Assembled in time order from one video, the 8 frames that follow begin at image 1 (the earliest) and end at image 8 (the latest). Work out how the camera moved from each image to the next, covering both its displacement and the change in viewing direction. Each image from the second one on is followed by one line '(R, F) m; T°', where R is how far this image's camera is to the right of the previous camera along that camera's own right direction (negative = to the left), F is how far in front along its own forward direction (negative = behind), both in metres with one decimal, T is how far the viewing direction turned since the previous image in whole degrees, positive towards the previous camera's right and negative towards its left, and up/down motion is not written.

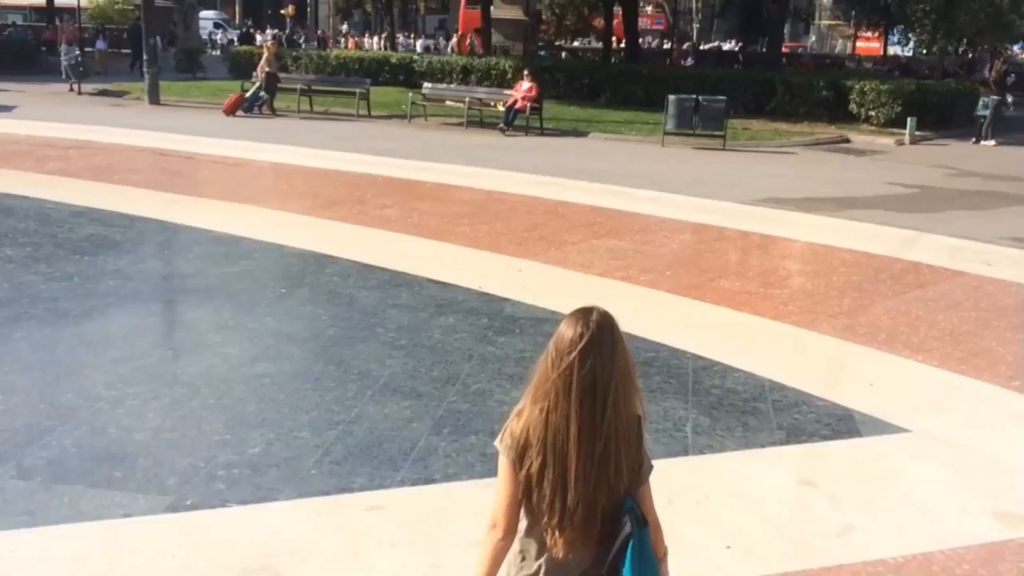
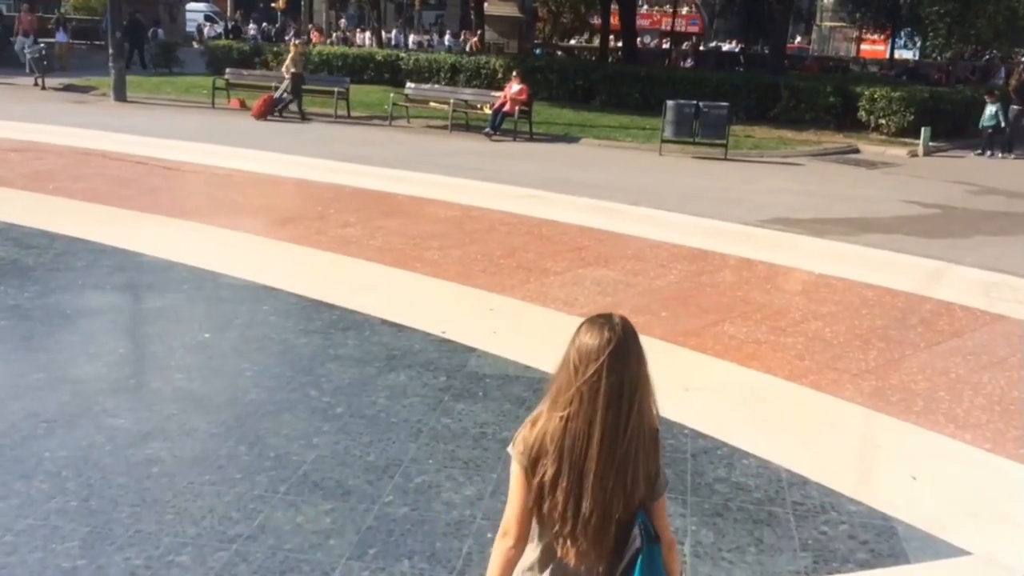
(+0.2, +1.3) m; 0°
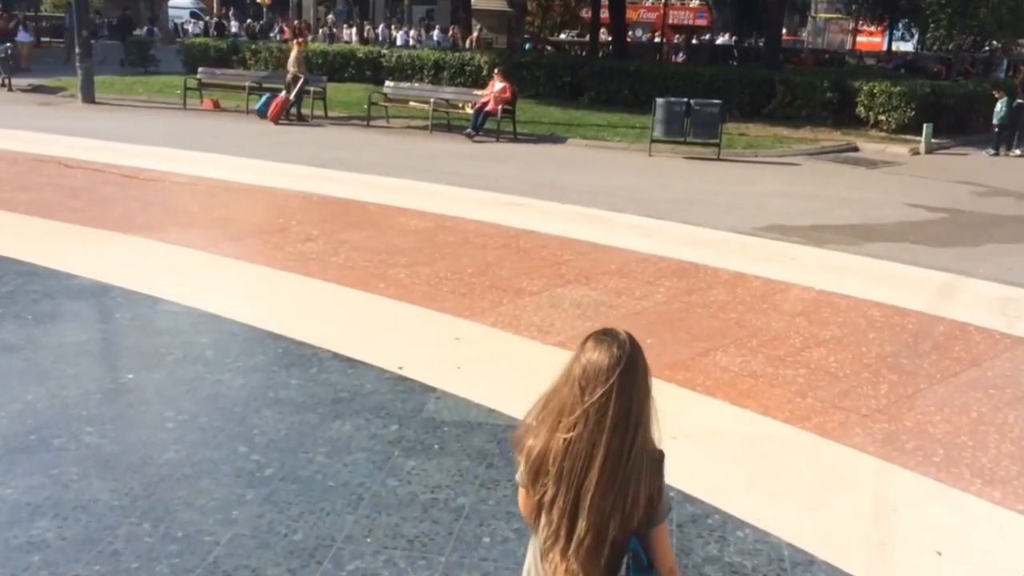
(+0.2, +0.8) m; 0°
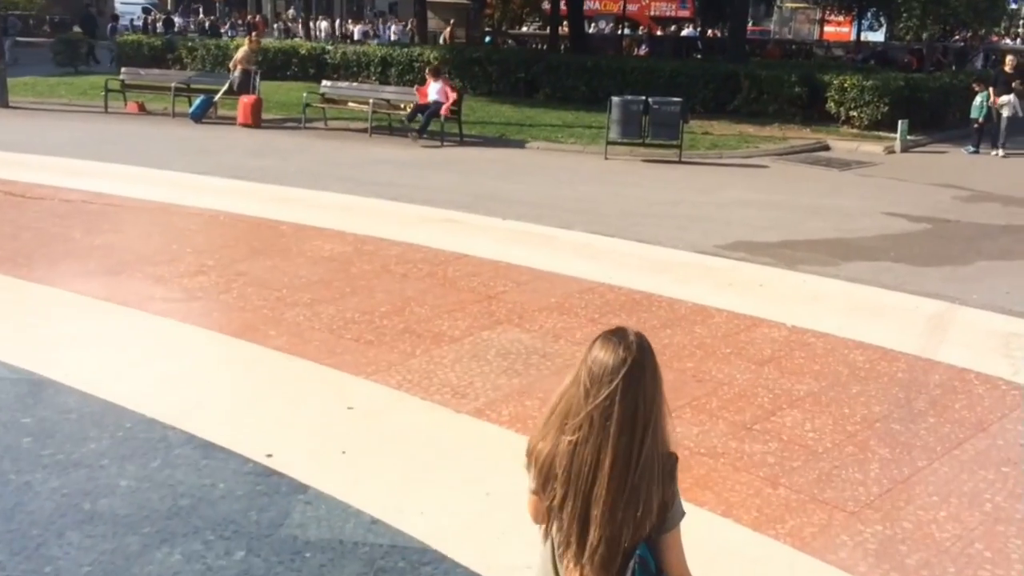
(+0.5, +1.3) m; +2°
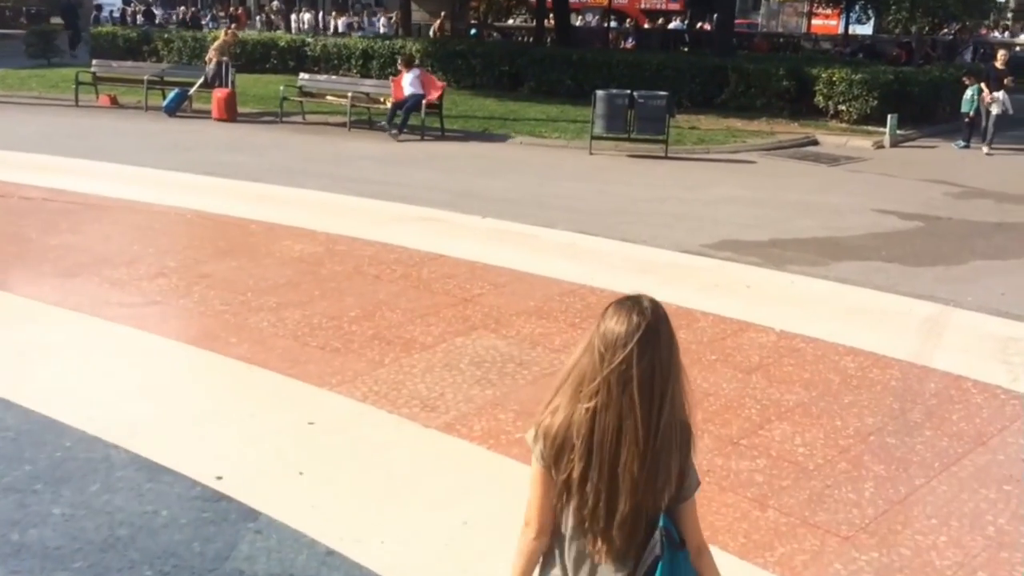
(+0.1, +0.4) m; +1°
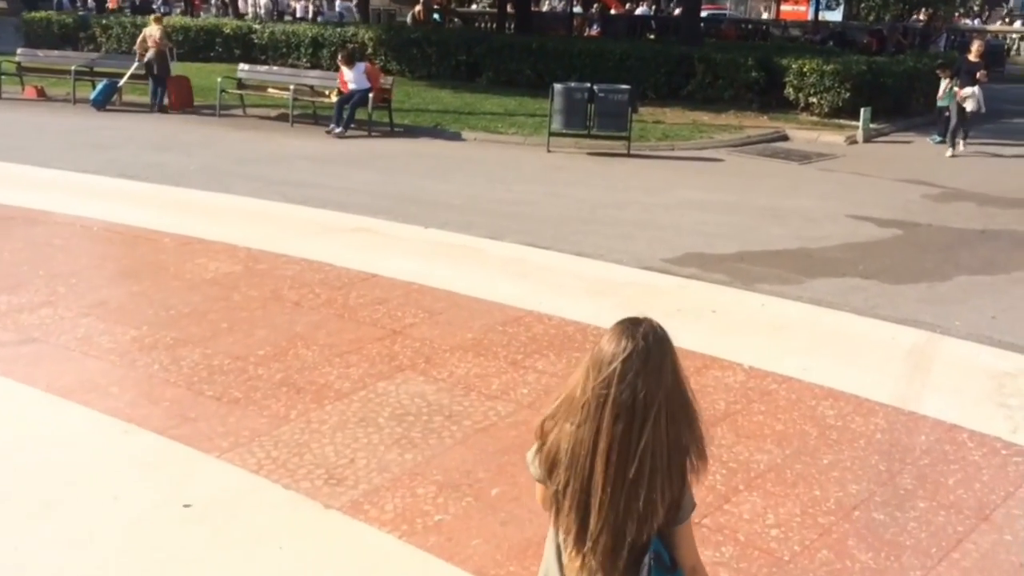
(+0.3, +0.9) m; +2°
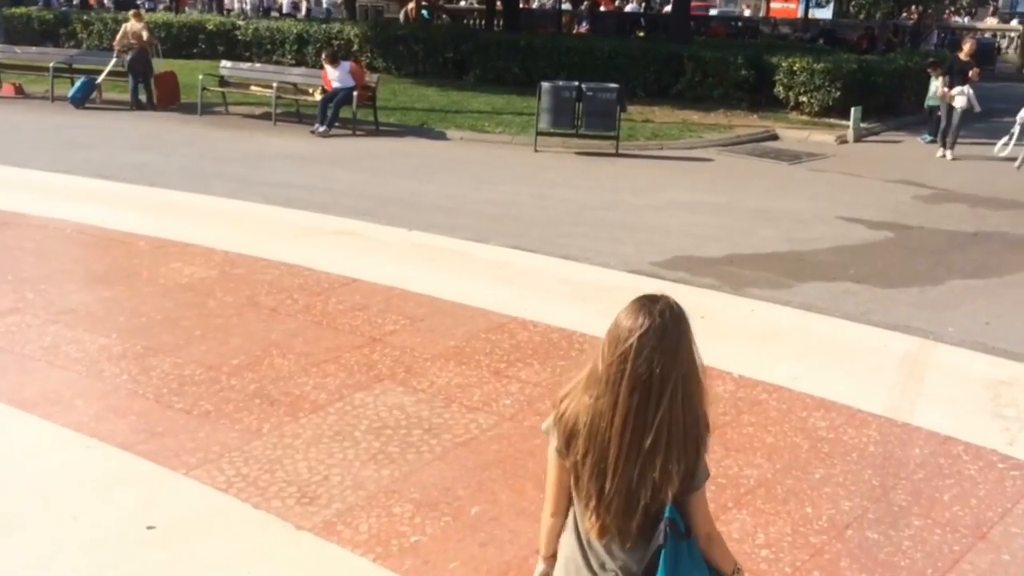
(+0.1, +0.2) m; +1°
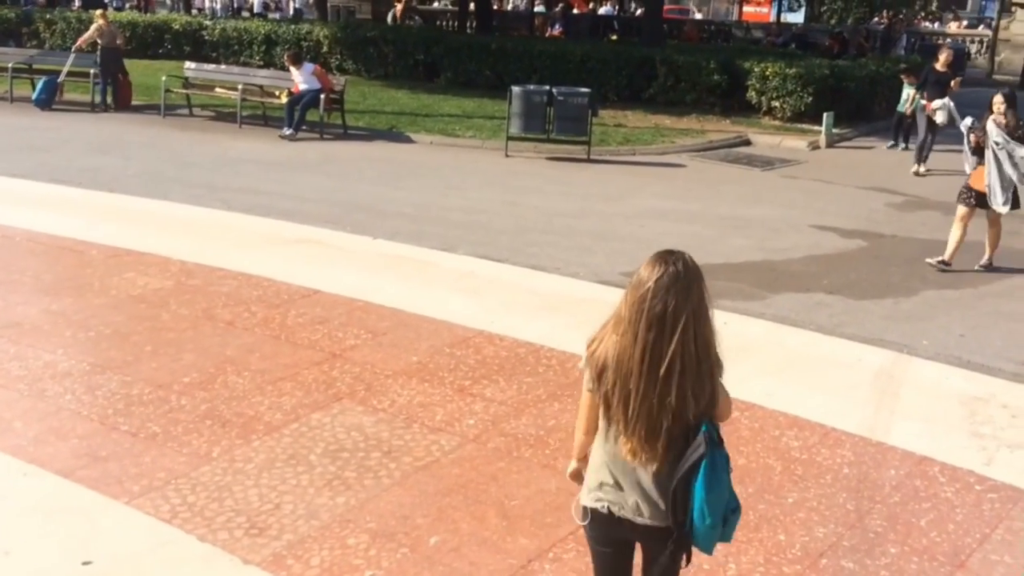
(+0.1, +0.2) m; +2°
